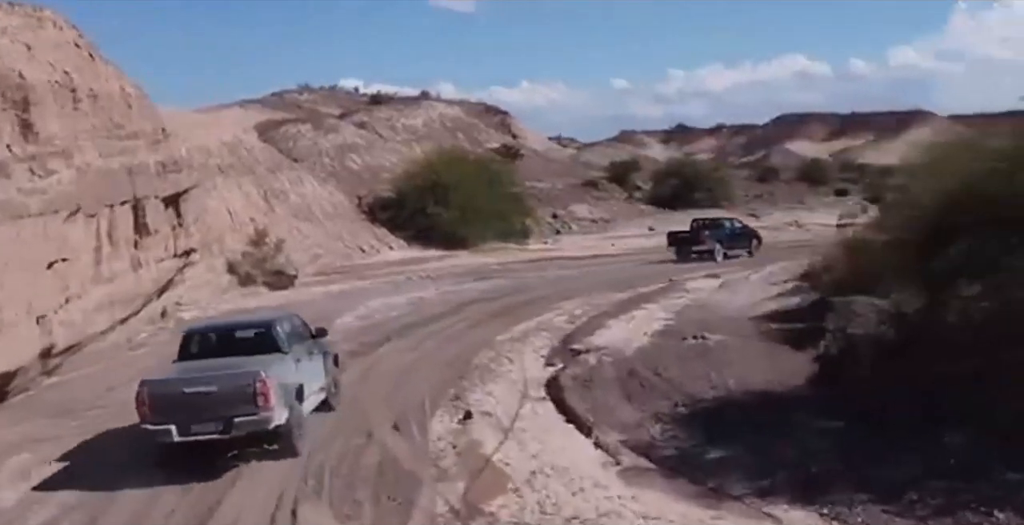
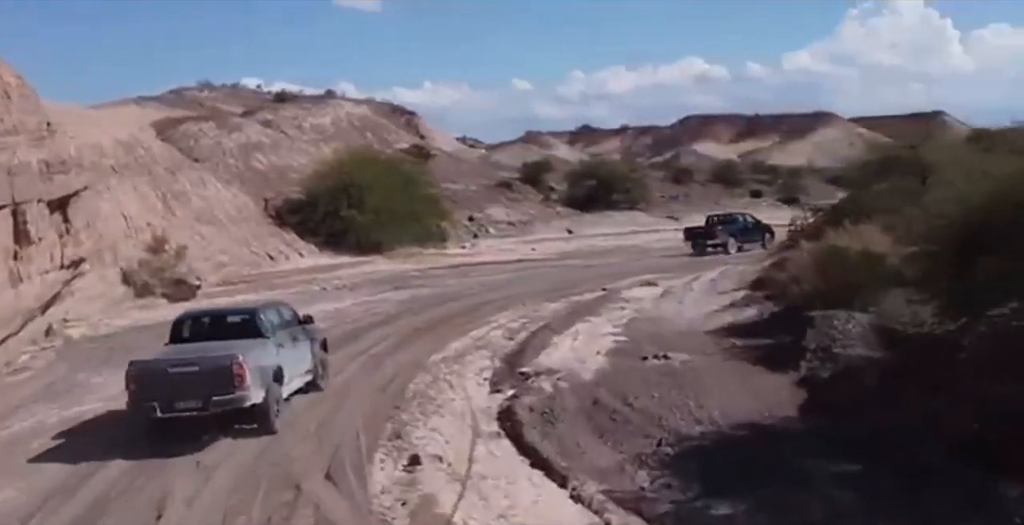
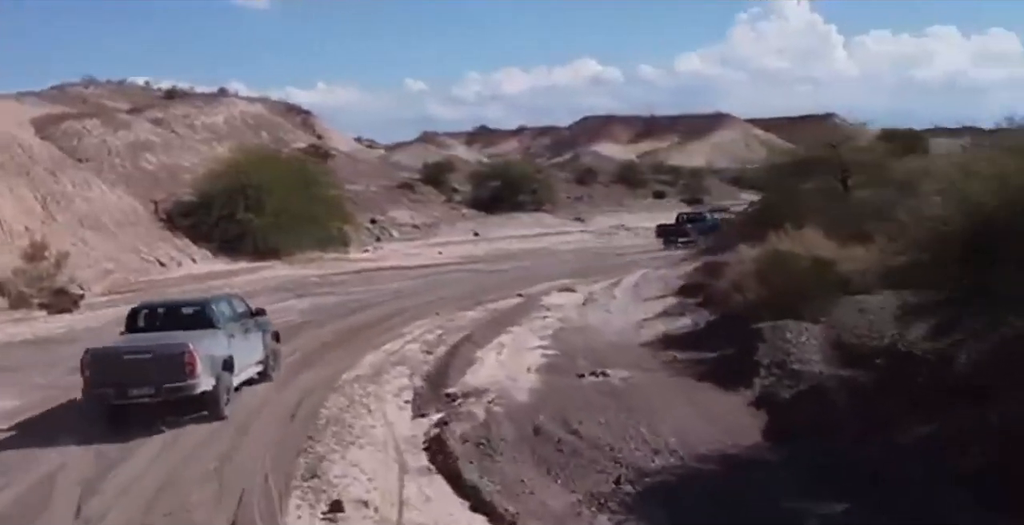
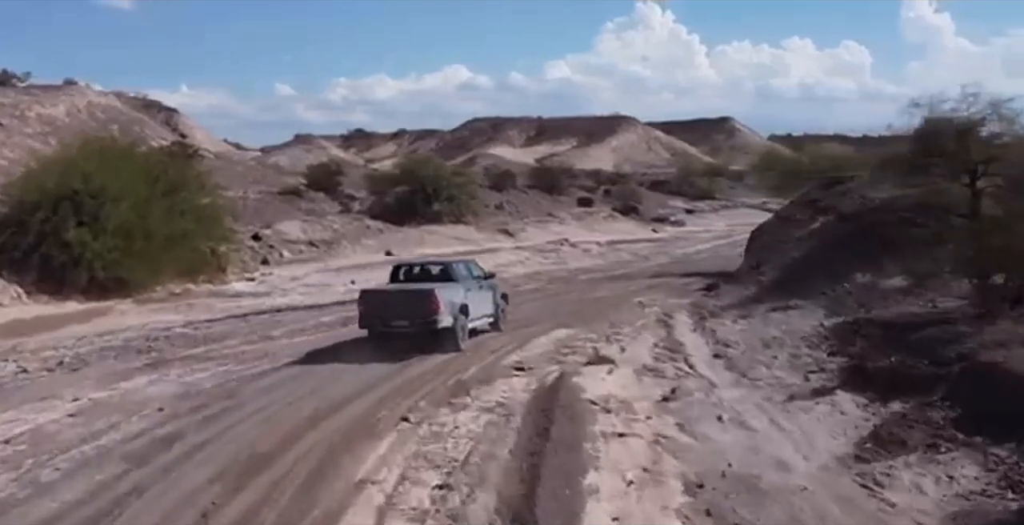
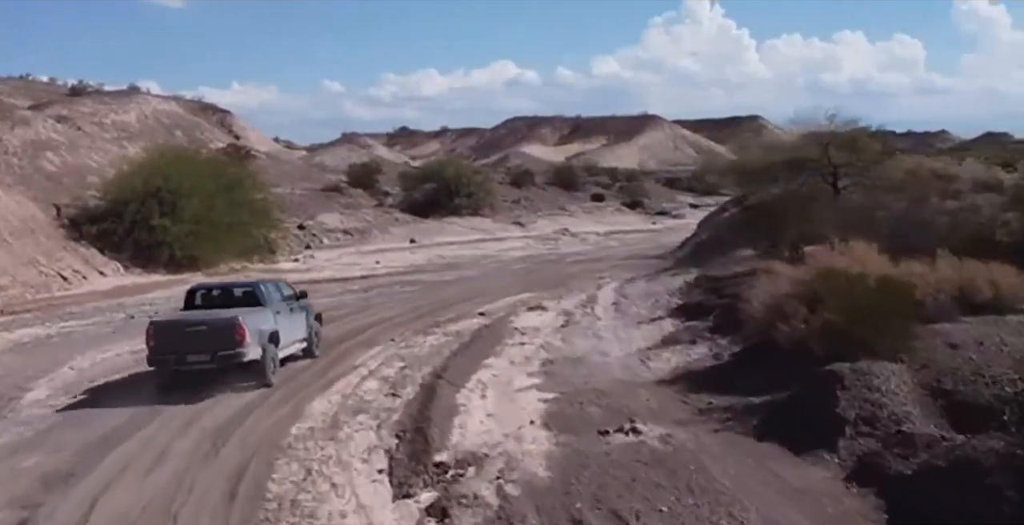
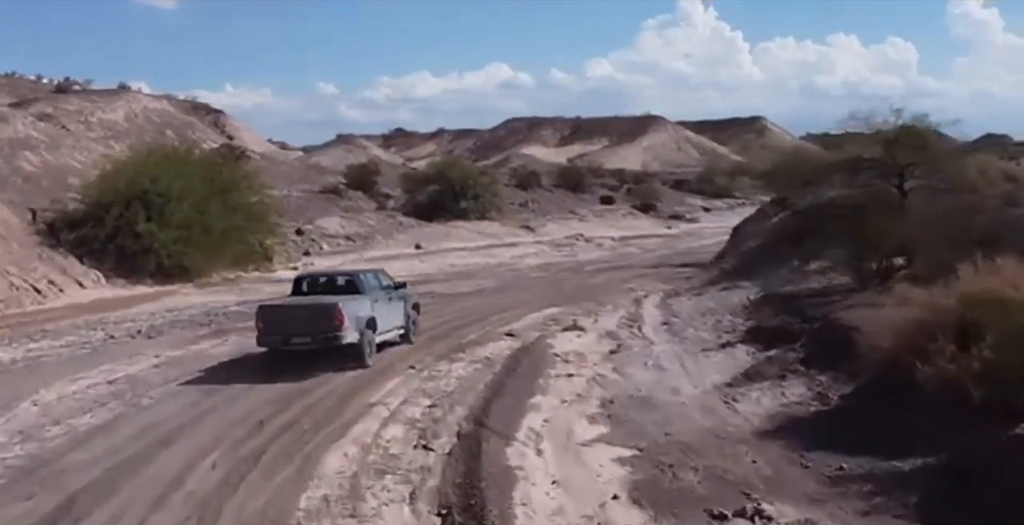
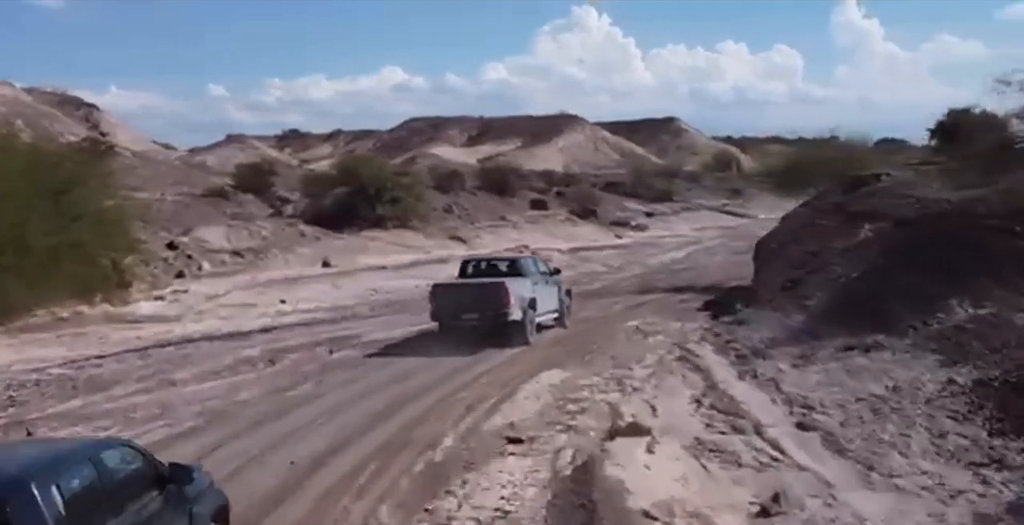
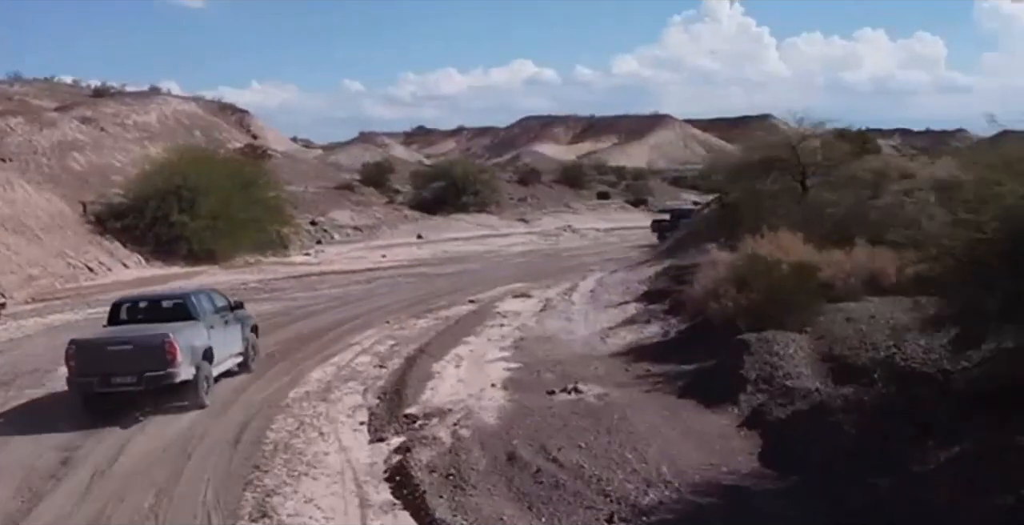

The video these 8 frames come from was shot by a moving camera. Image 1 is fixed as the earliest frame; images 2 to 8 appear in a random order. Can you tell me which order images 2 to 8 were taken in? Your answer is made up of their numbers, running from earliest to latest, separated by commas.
2, 3, 8, 5, 6, 4, 7
